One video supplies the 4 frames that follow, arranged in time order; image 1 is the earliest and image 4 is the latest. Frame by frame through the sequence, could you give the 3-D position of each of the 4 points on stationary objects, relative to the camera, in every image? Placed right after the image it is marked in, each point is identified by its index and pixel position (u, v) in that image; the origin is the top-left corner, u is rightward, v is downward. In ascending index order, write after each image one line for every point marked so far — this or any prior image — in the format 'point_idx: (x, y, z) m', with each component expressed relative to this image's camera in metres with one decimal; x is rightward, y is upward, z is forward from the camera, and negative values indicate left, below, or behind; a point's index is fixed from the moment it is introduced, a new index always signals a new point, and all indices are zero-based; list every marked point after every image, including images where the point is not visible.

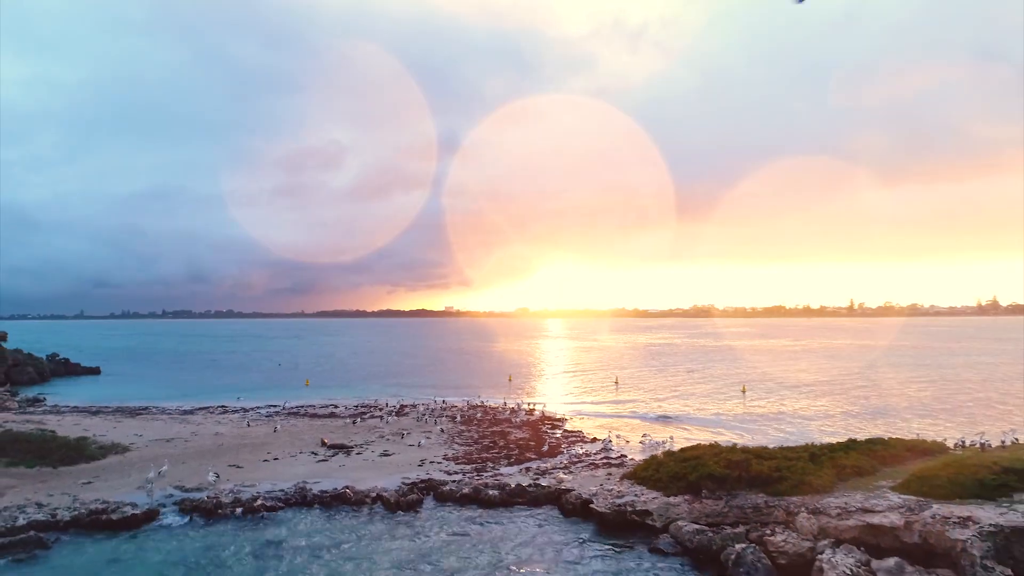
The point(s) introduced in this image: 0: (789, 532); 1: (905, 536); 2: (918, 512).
0: (+9.9, -8.7, +20.0) m
1: (+12.5, -7.9, +17.9) m
2: (+13.3, -7.4, +18.6) m
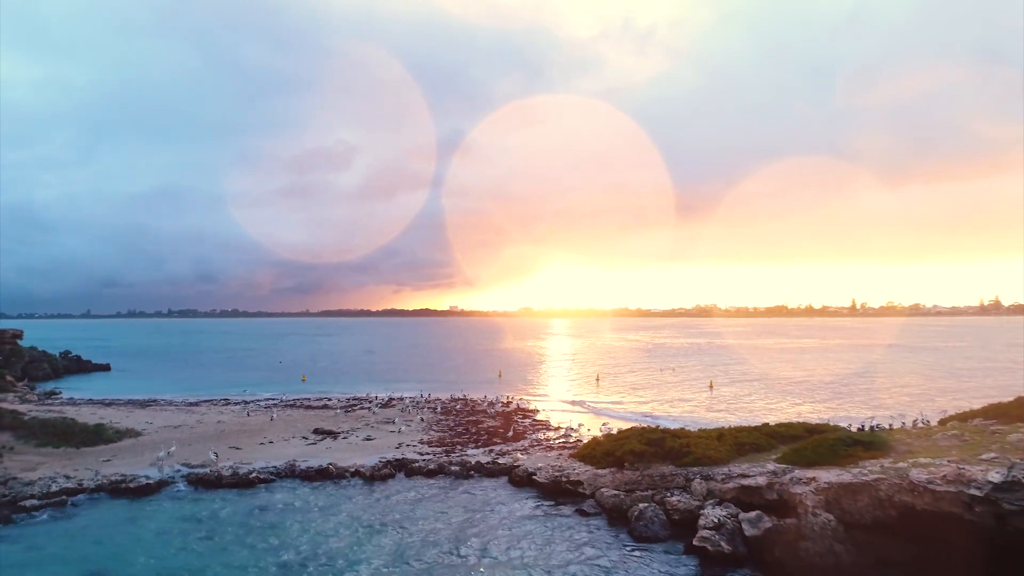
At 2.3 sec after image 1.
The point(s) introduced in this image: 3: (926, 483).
0: (+7.5, -9.0, +24.5) m
1: (+10.1, -8.1, +22.3) m
2: (+11.0, -7.7, +23.0) m
3: (+14.4, -6.8, +19.7) m
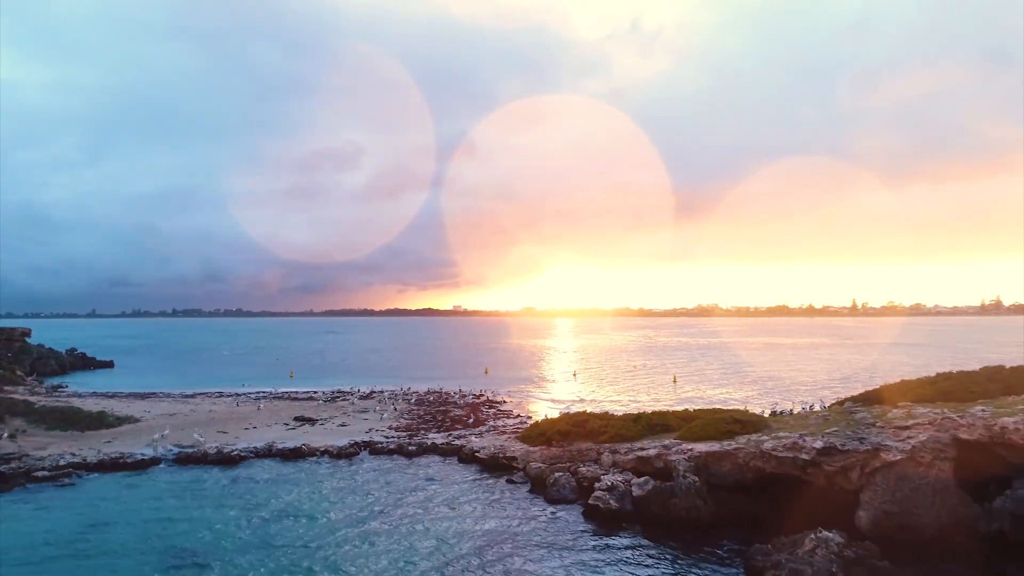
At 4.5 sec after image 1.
0: (+4.2, -9.1, +28.9) m
1: (+6.8, -8.3, +26.7) m
2: (+7.7, -7.8, +27.4) m
3: (+11.1, -6.9, +24.1) m
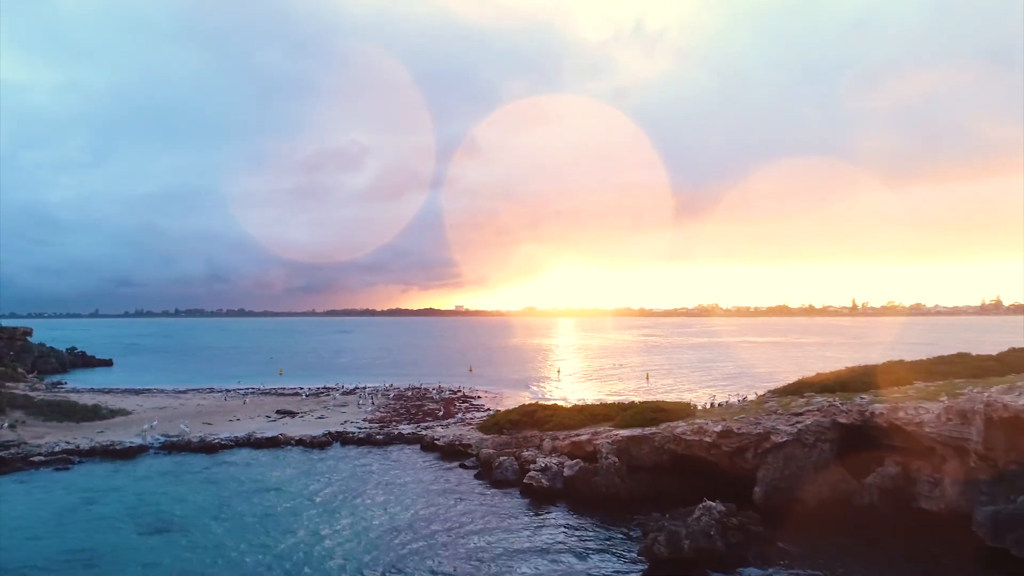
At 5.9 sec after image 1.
0: (+1.4, -9.2, +31.9) m
1: (+3.9, -8.4, +29.7) m
2: (+4.8, -7.9, +30.5) m
3: (+8.3, -7.0, +27.1) m
